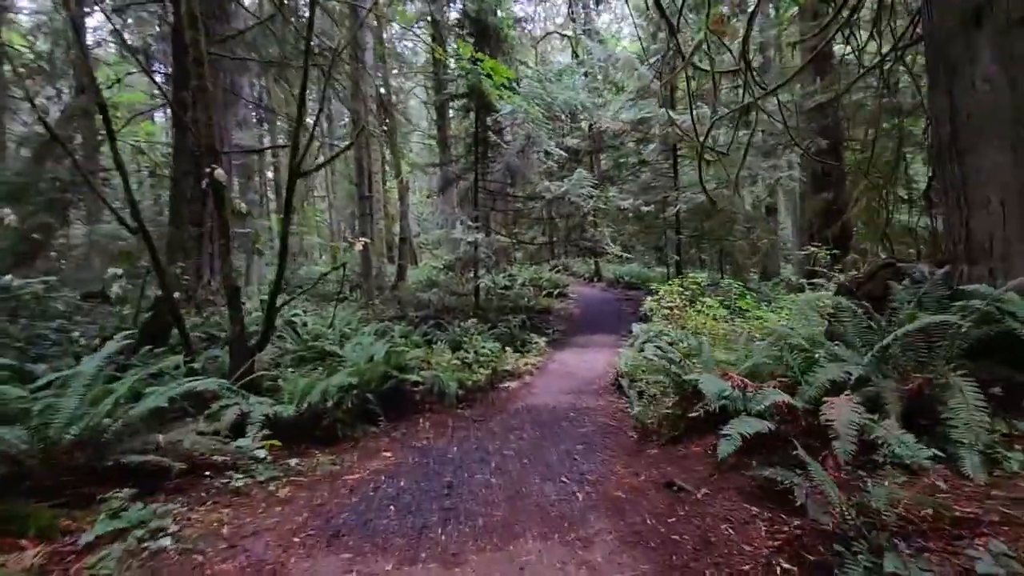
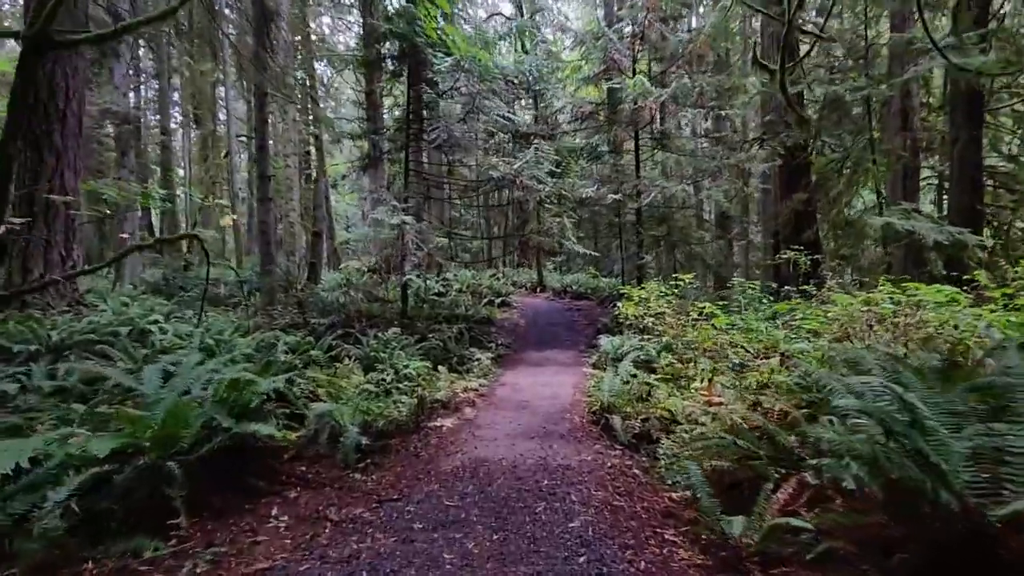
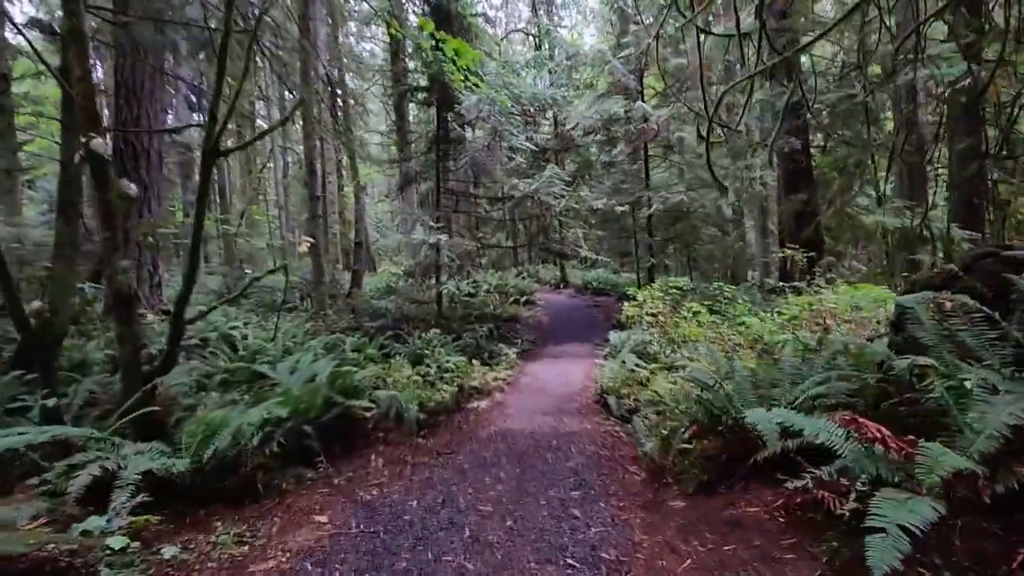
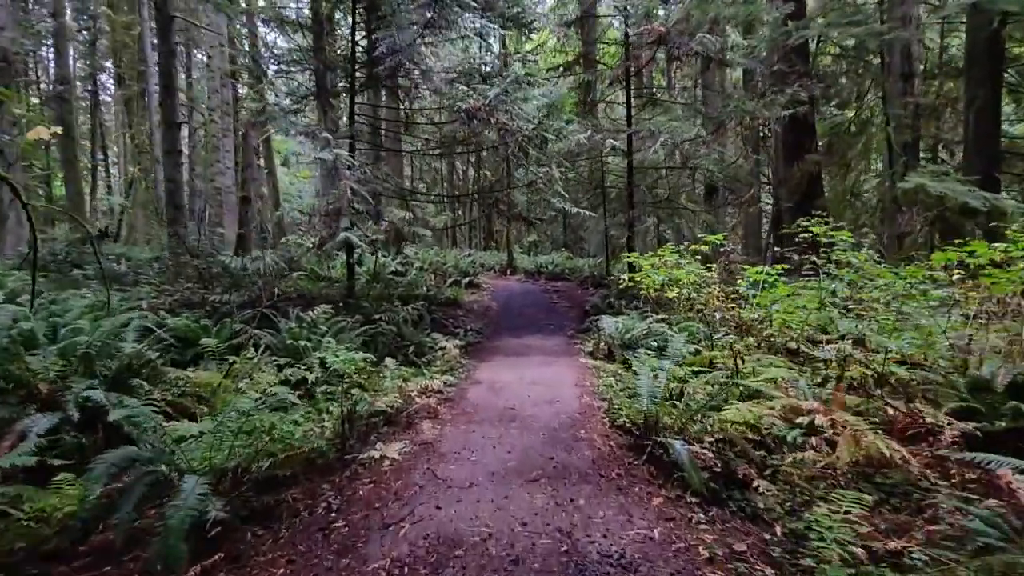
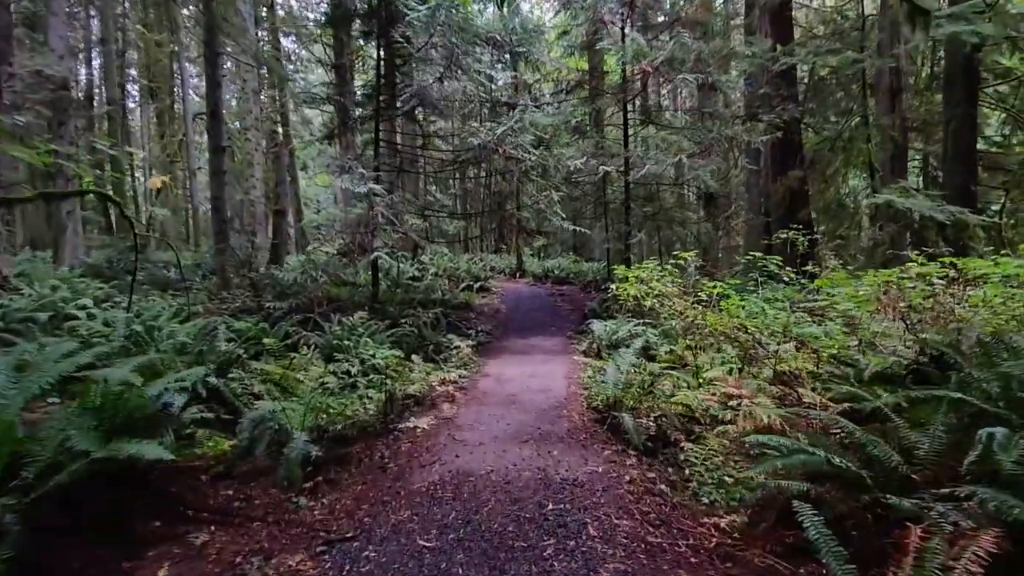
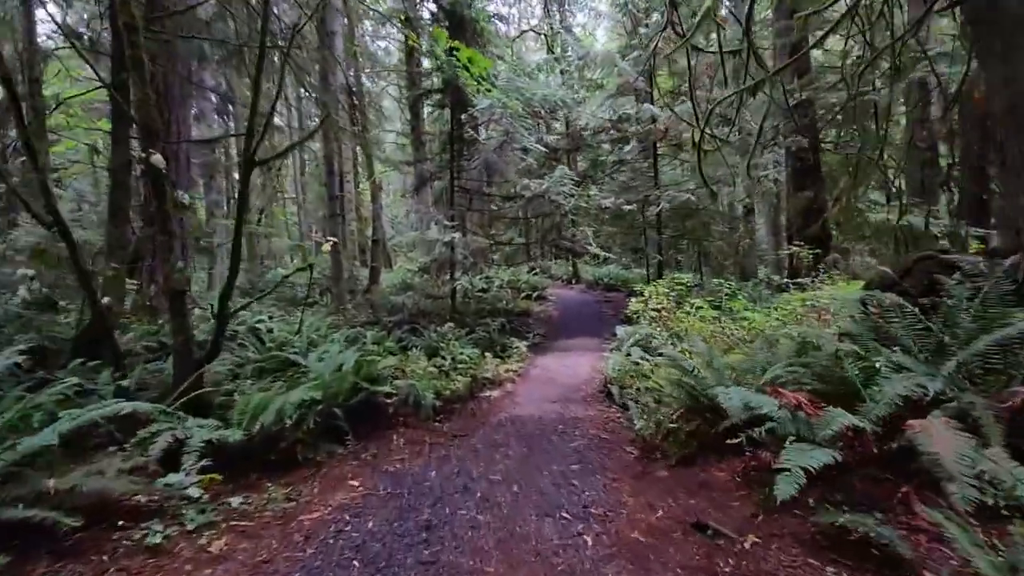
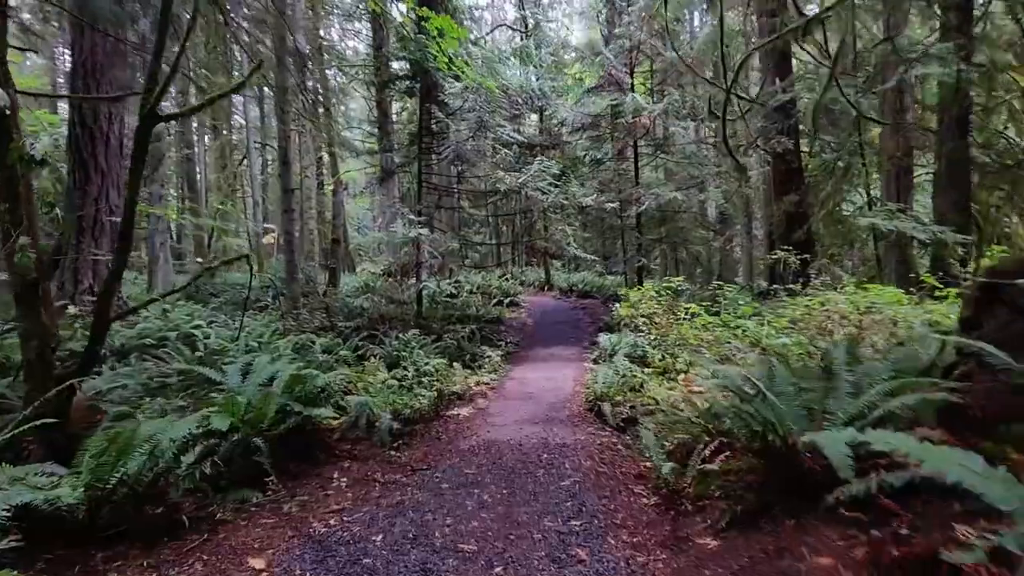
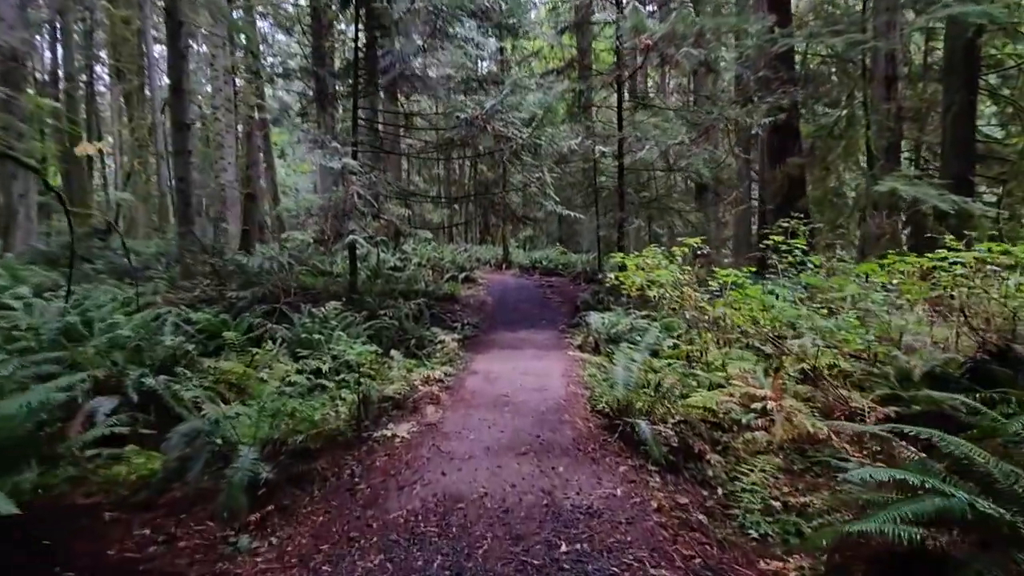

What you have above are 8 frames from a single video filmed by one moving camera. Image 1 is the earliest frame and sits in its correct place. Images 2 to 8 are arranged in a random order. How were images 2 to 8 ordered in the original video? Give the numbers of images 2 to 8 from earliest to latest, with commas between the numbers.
6, 3, 7, 2, 5, 8, 4
